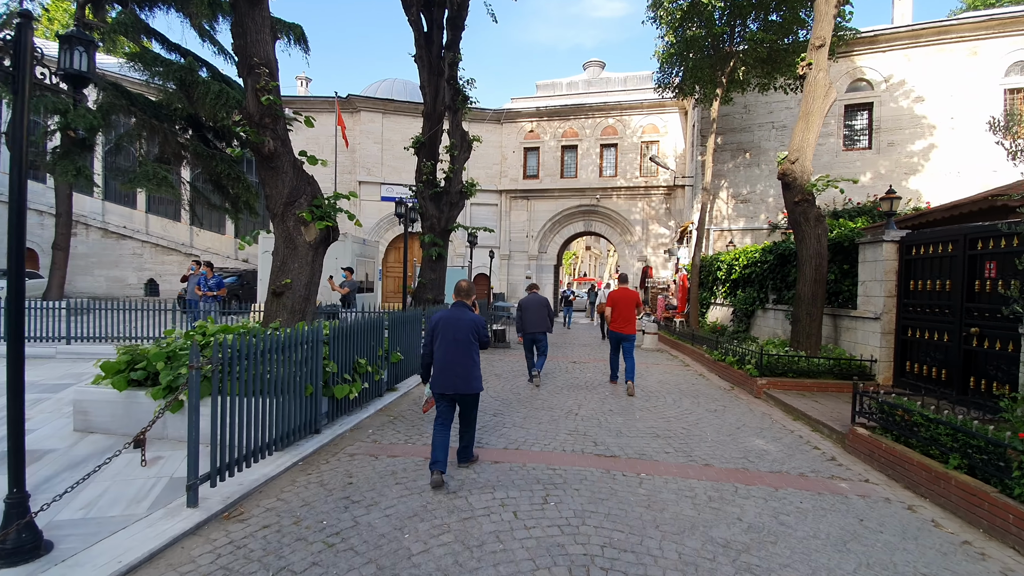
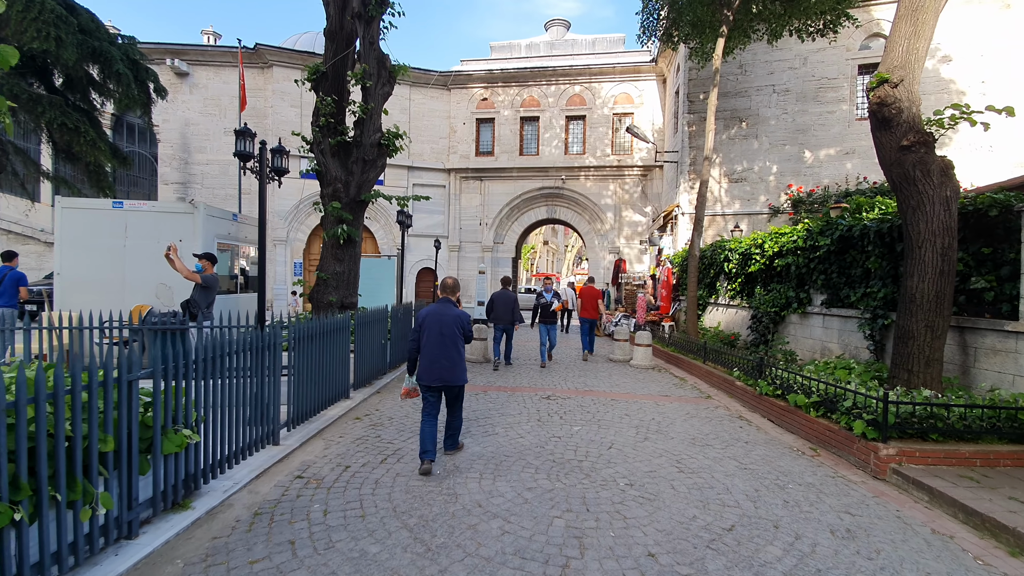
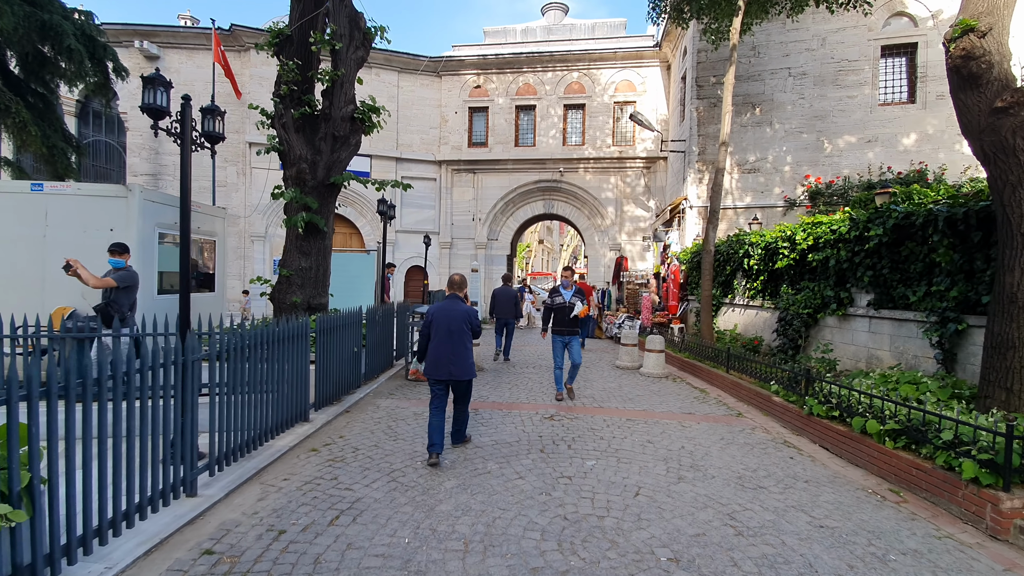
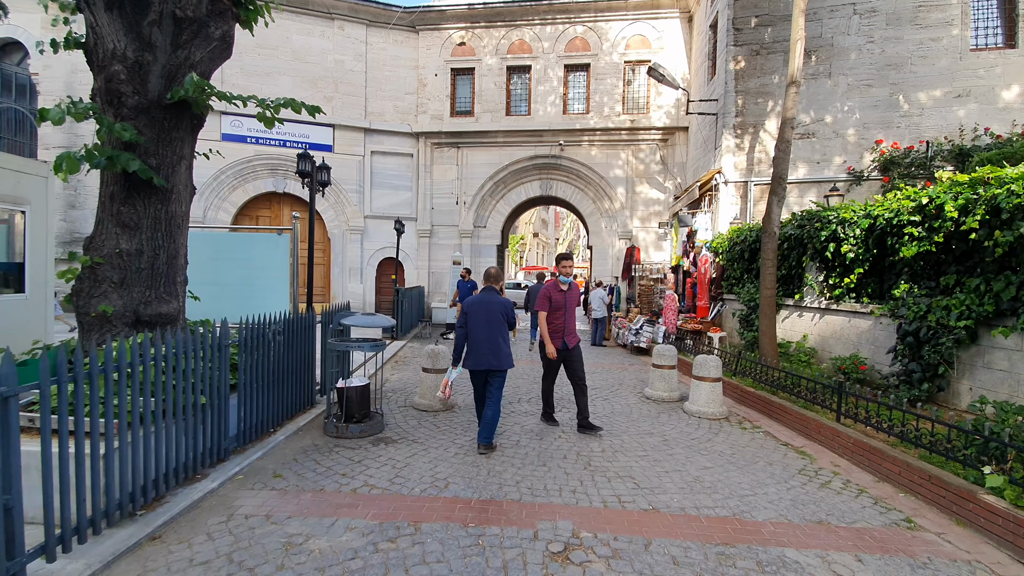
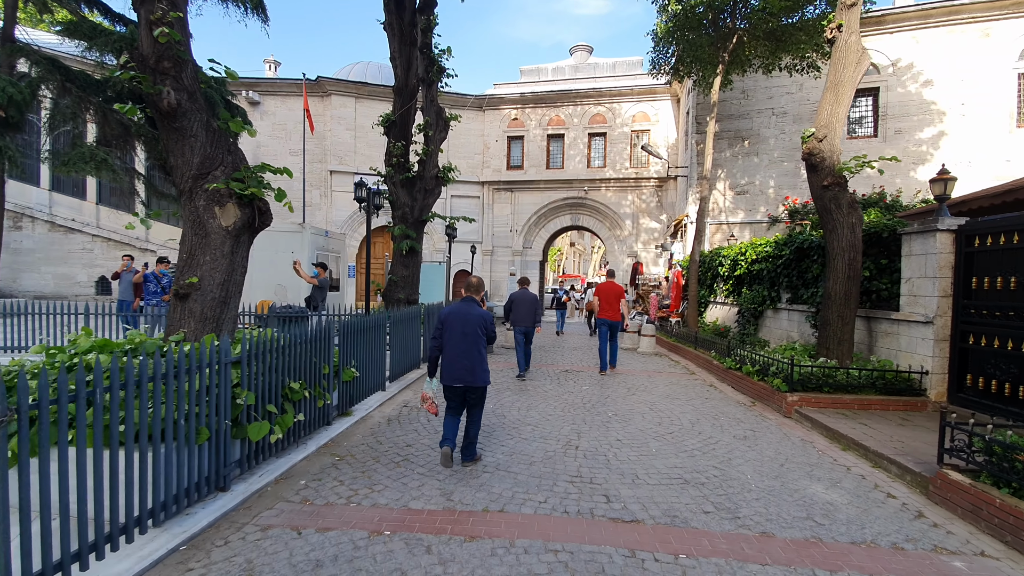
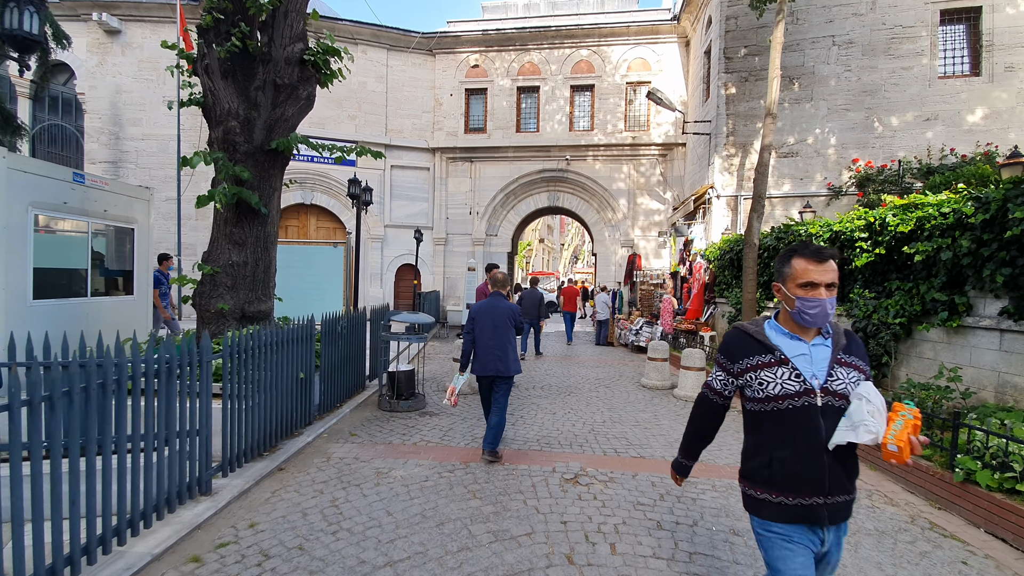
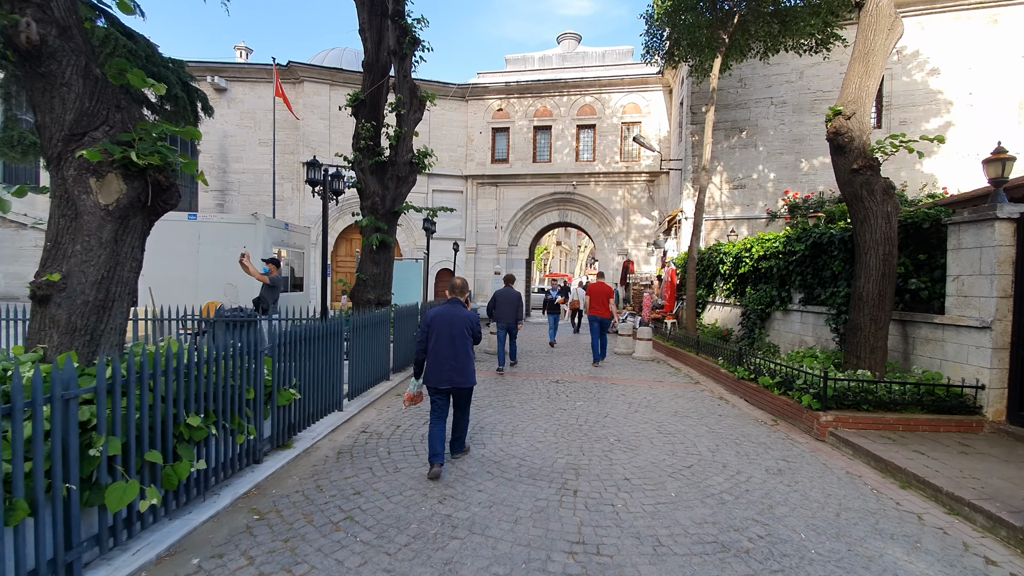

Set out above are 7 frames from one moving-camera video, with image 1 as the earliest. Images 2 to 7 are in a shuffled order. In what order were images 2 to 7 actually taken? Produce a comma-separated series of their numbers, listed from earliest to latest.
5, 7, 2, 3, 6, 4
